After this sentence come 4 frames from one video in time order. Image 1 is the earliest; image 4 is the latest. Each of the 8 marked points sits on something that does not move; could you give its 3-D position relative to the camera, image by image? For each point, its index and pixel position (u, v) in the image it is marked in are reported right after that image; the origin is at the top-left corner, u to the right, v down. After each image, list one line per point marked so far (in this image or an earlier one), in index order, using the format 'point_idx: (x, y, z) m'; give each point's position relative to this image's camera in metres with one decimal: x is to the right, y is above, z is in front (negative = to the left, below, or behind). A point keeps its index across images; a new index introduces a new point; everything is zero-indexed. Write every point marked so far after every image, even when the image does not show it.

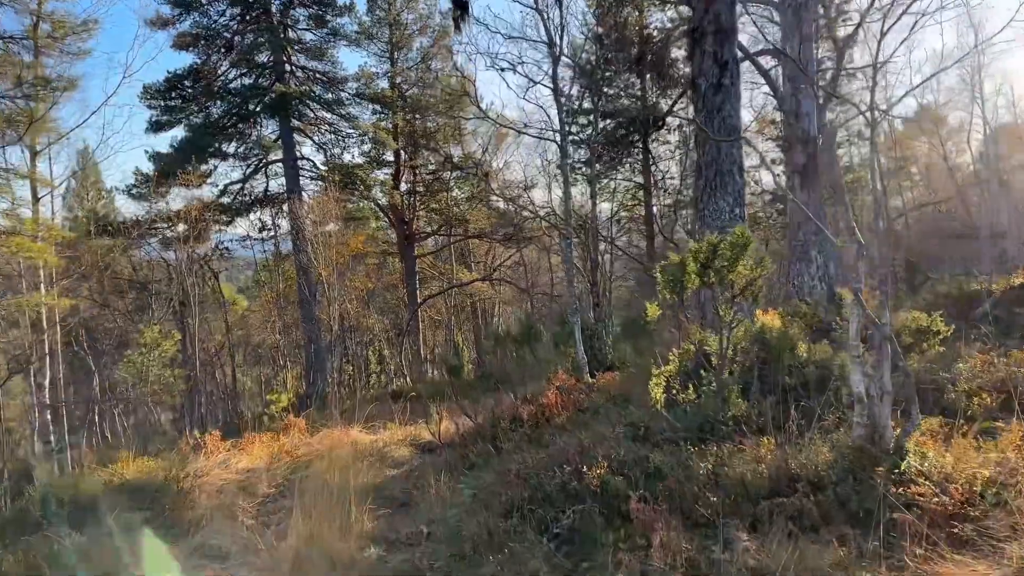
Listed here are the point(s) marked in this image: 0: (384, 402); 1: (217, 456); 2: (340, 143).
0: (-2.2, -1.9, +12.7) m
1: (-2.5, -1.4, +6.5) m
2: (-3.7, +3.1, +16.7) m
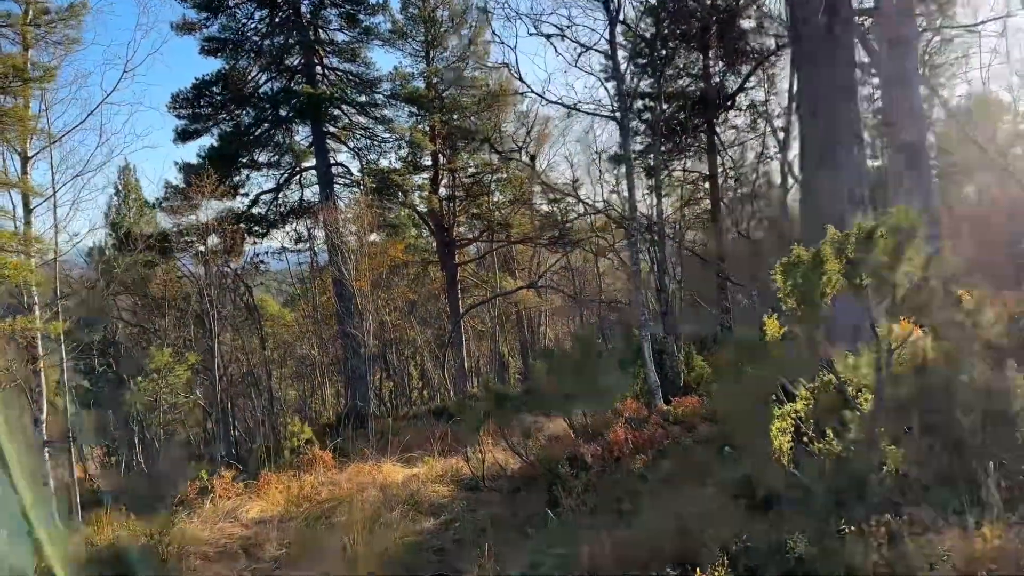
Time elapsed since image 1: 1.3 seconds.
0: (-1.4, -2.1, +11.7) m
1: (-2.1, -1.6, +5.6) m
2: (-2.8, +2.9, +15.8) m
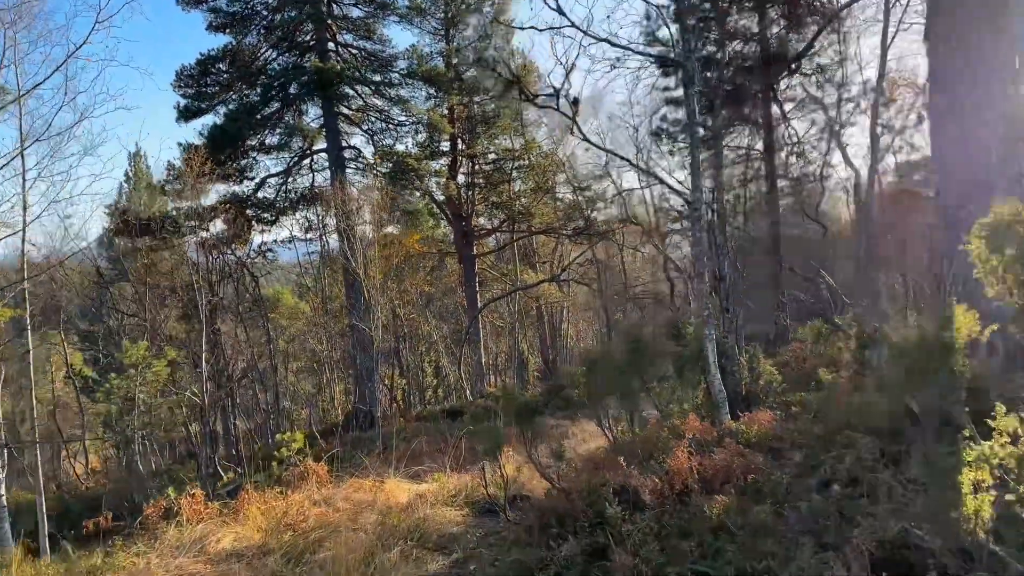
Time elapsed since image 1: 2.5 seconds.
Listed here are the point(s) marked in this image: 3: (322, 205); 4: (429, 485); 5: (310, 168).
0: (-1.1, -2.0, +10.8) m
1: (-1.9, -1.5, +4.6) m
2: (-2.3, +3.0, +14.9) m
3: (-3.3, +1.4, +13.4) m
4: (-0.6, -1.5, +5.9) m
5: (-3.9, +2.3, +14.8) m
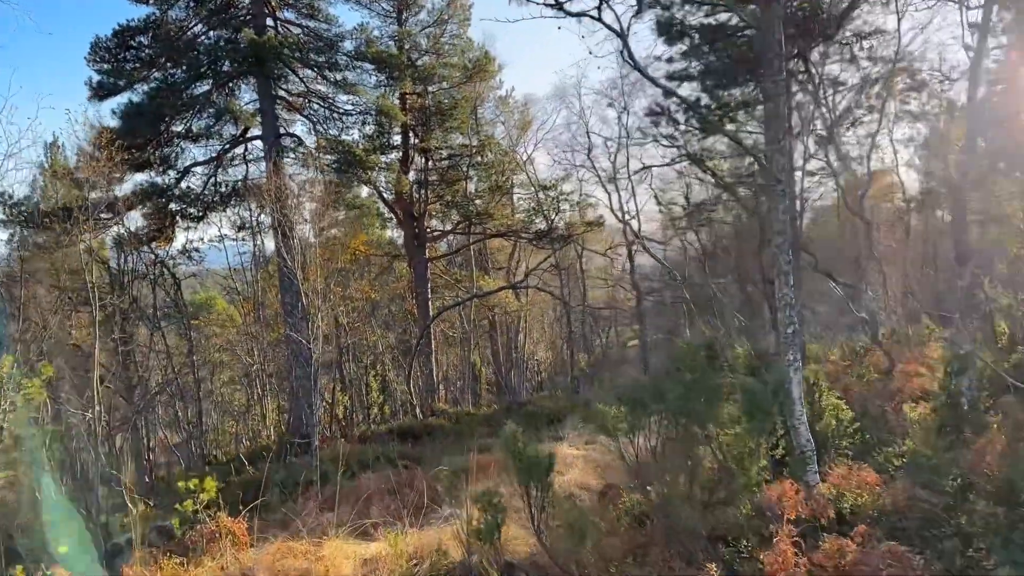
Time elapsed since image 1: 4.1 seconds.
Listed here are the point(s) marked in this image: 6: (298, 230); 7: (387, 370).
0: (-1.6, -2.0, +9.4) m
1: (-2.0, -1.4, +3.2) m
2: (-3.1, +2.9, +13.4) m
3: (-4.0, +1.4, +11.9) m
4: (-0.8, -1.5, +4.5) m
5: (-4.6, +2.2, +13.2) m
6: (-3.1, +0.9, +11.0) m
7: (-2.6, -1.7, +16.1) m
